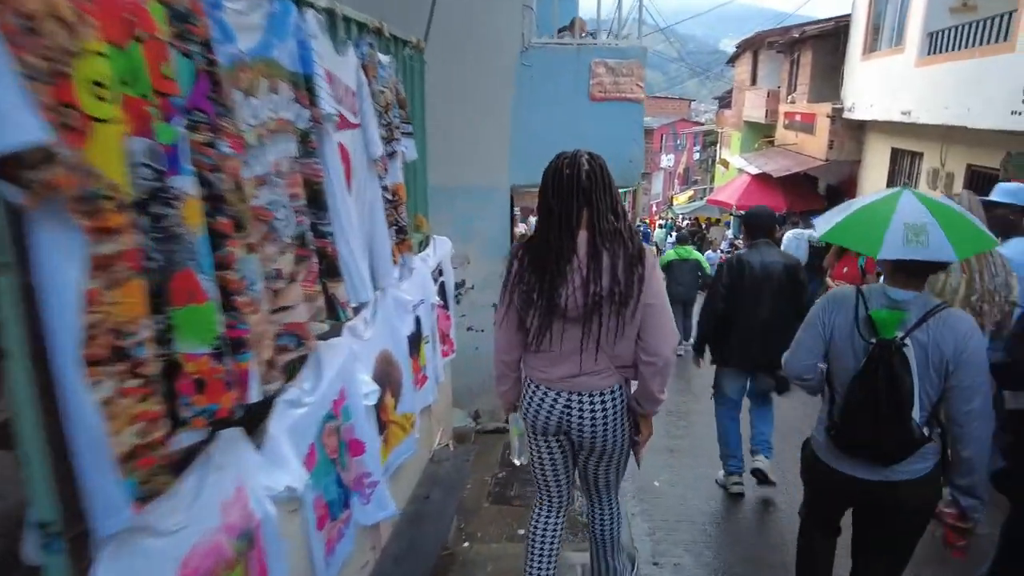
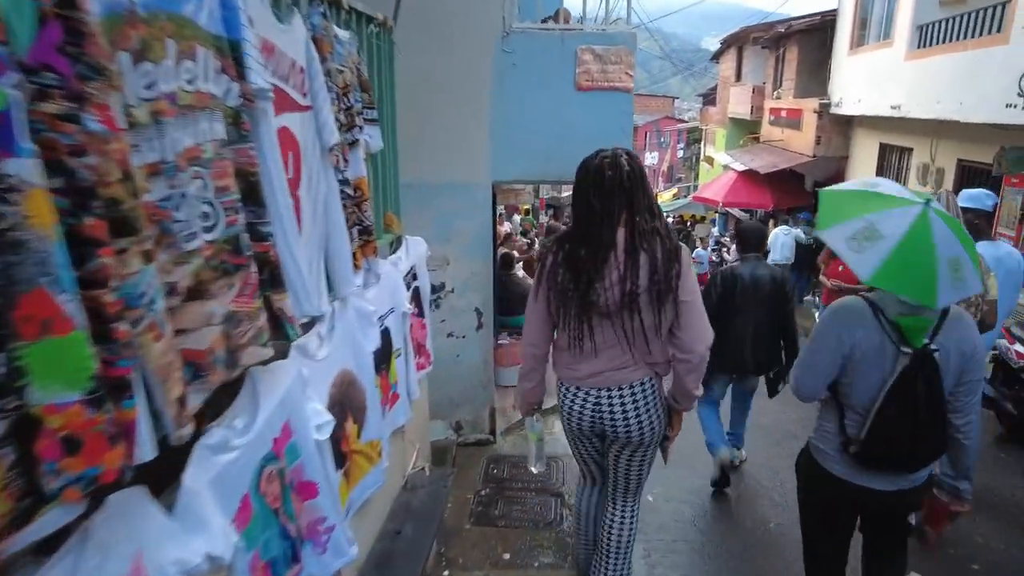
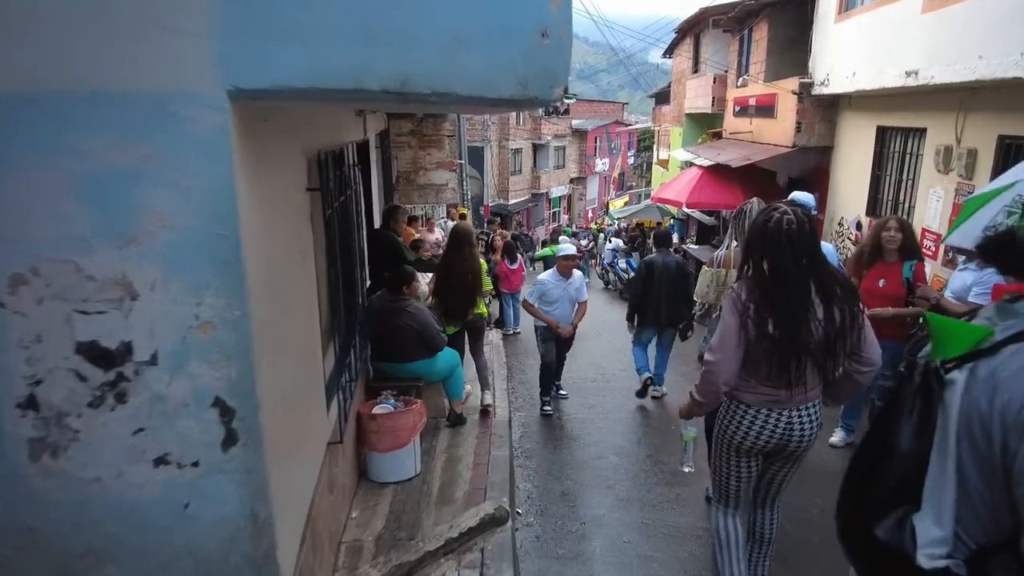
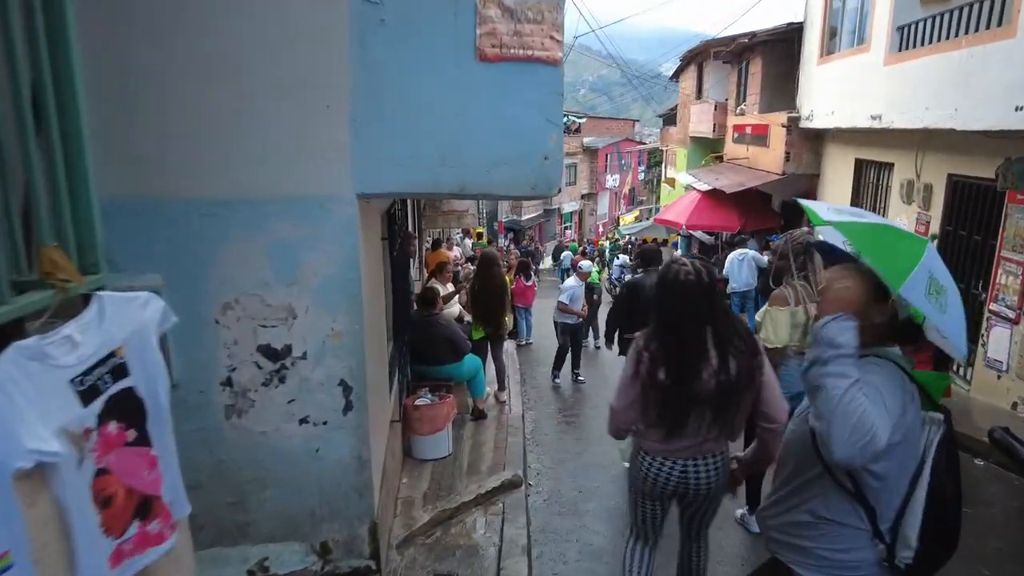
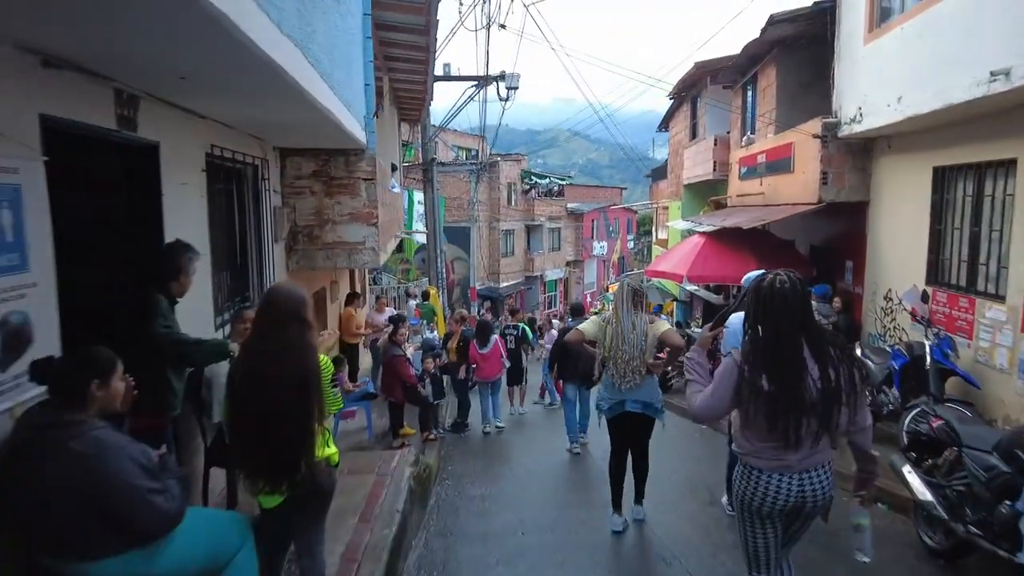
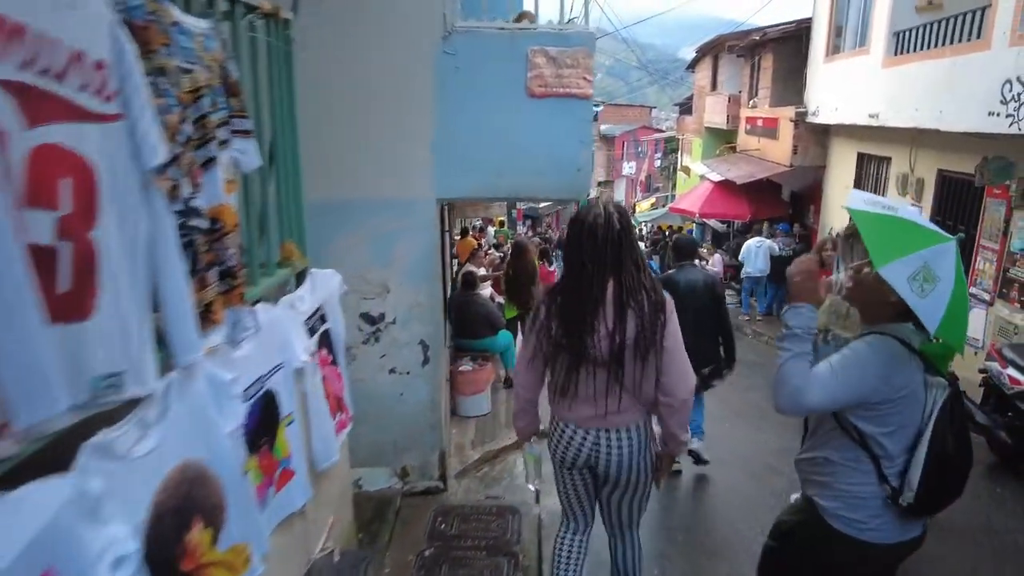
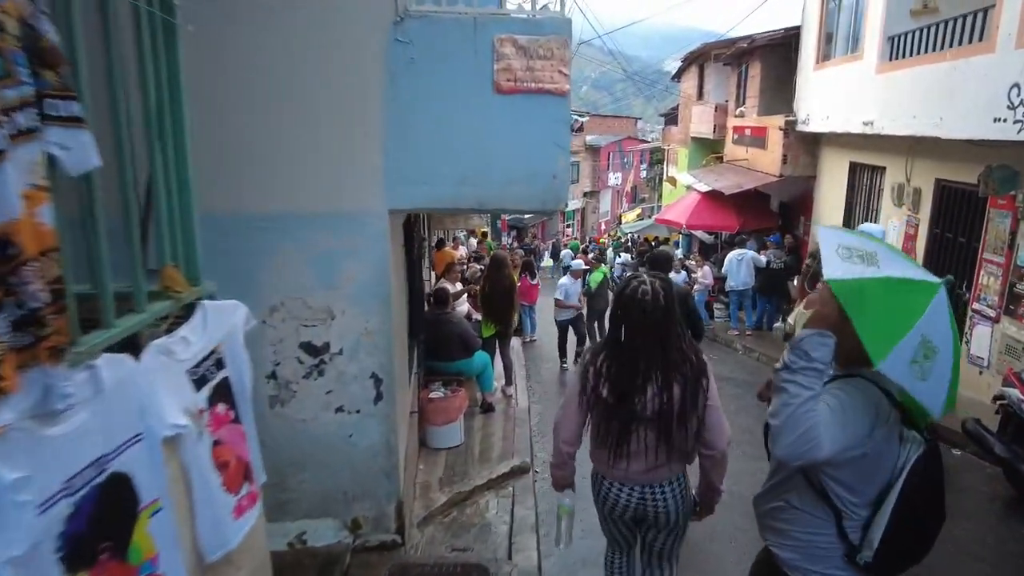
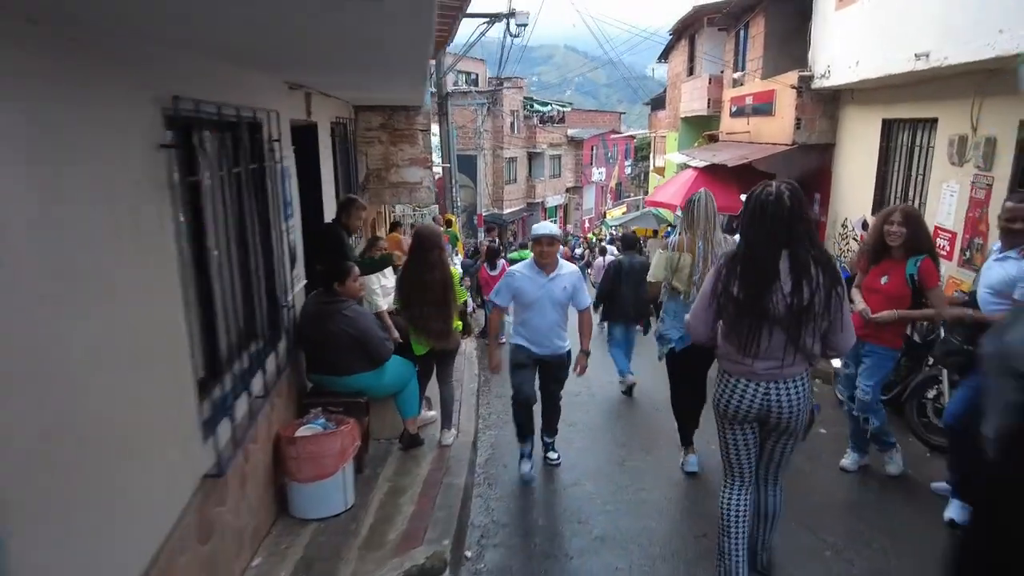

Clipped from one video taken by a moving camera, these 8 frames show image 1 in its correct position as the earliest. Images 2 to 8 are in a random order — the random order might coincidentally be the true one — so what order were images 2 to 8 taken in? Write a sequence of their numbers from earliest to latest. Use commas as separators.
2, 6, 7, 4, 3, 8, 5
